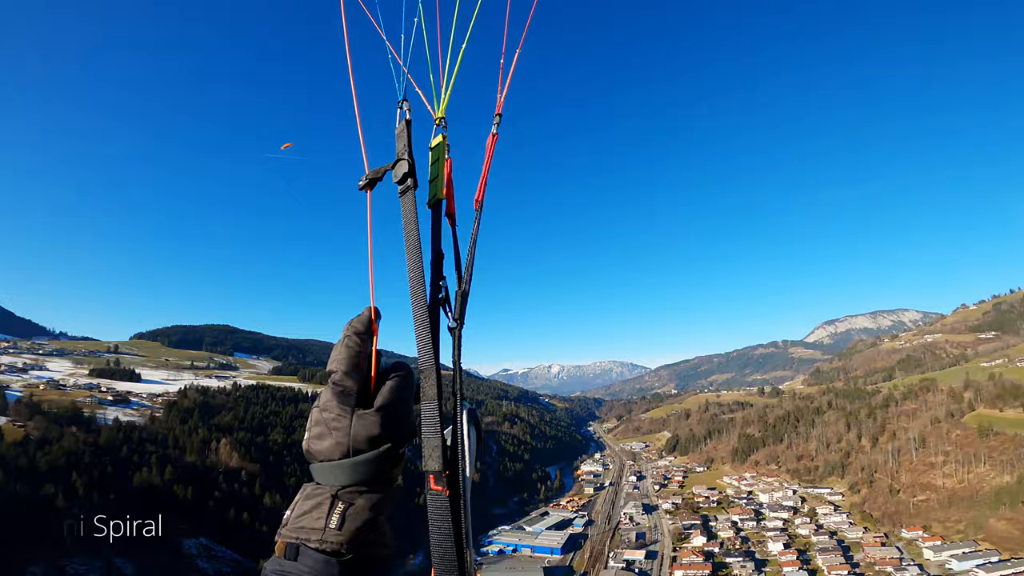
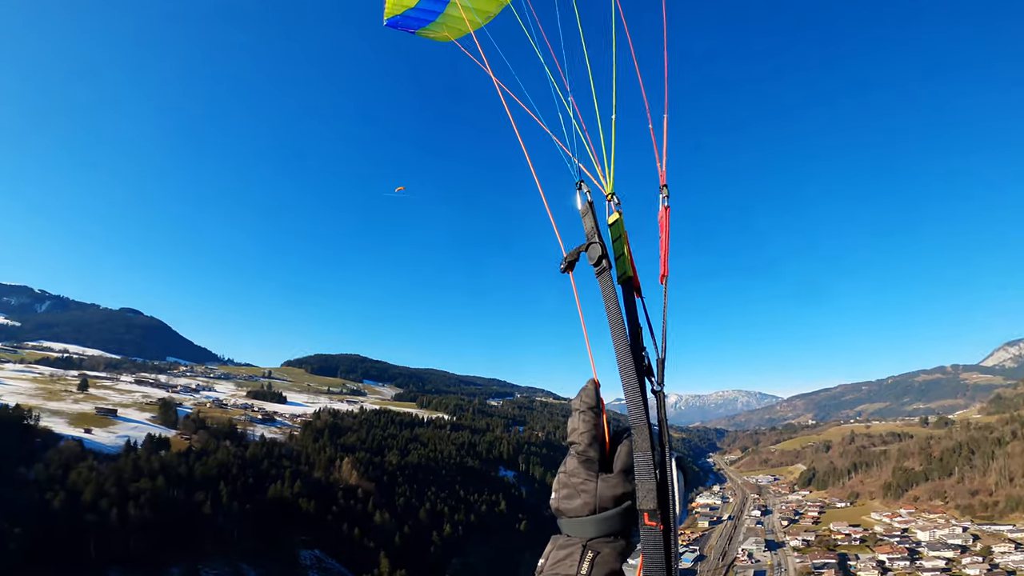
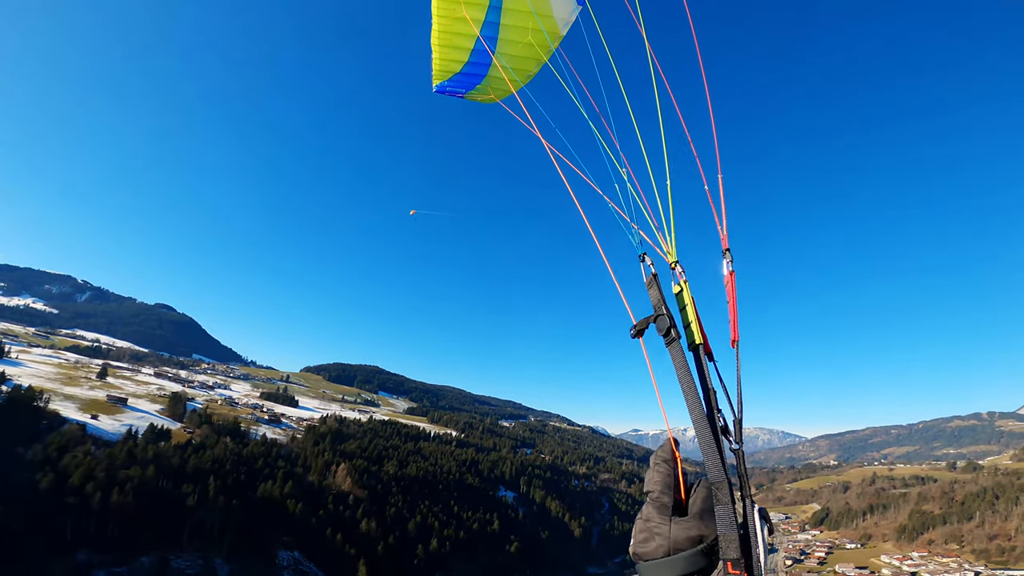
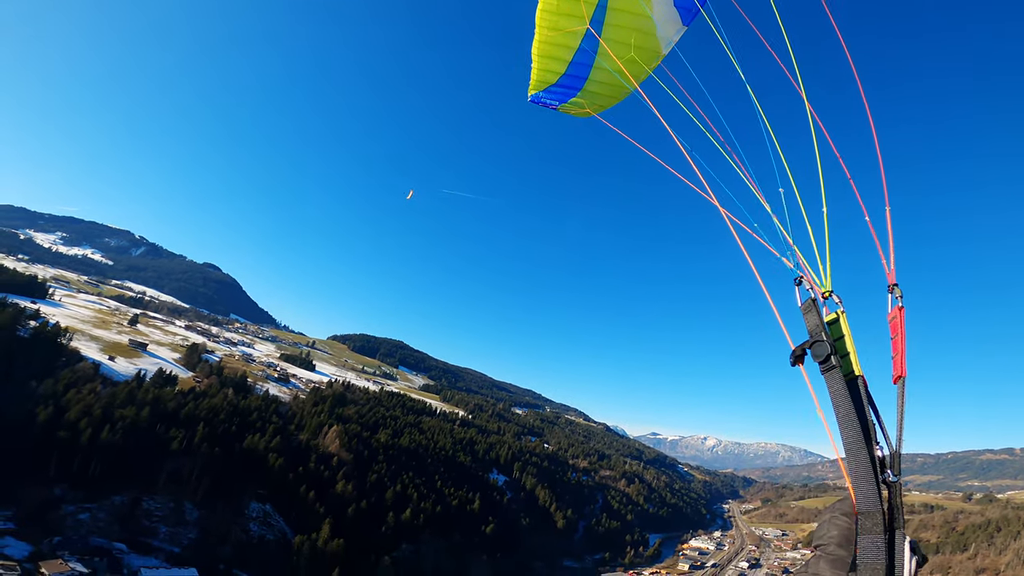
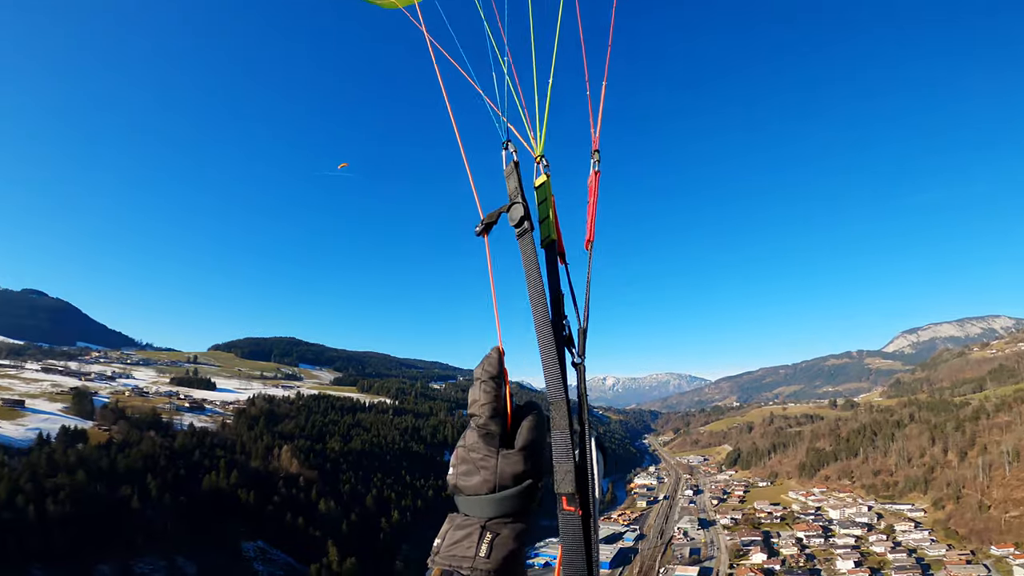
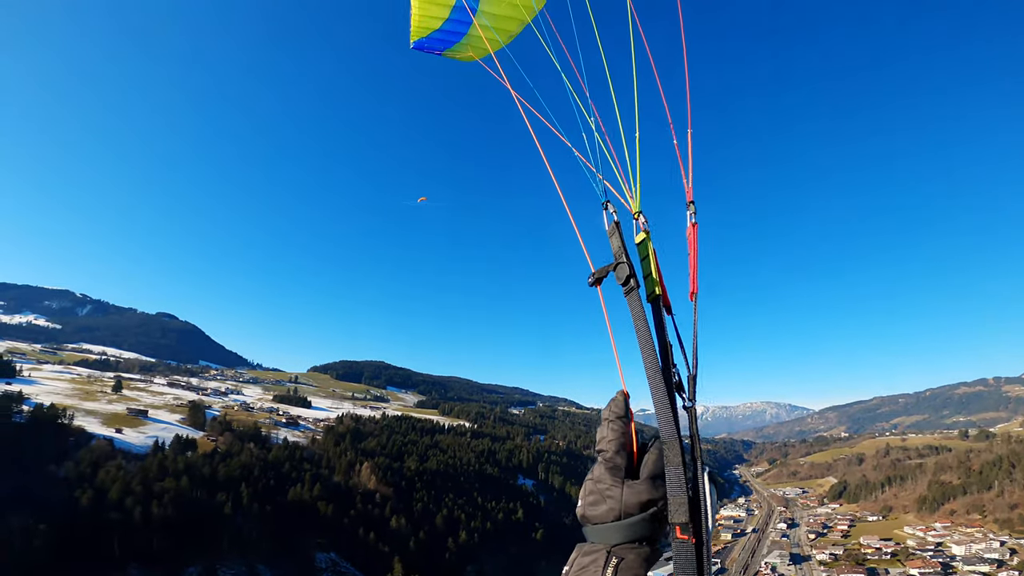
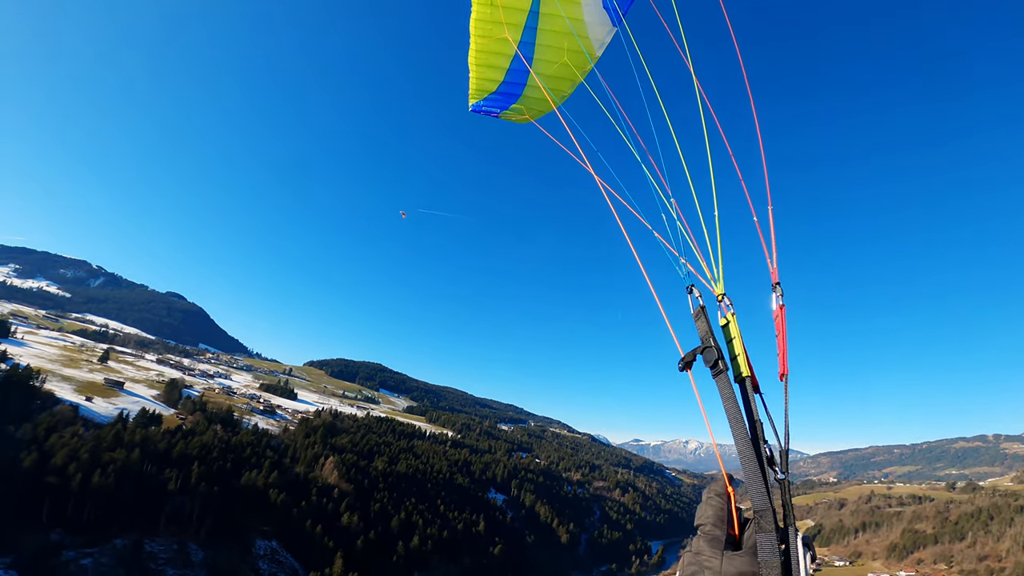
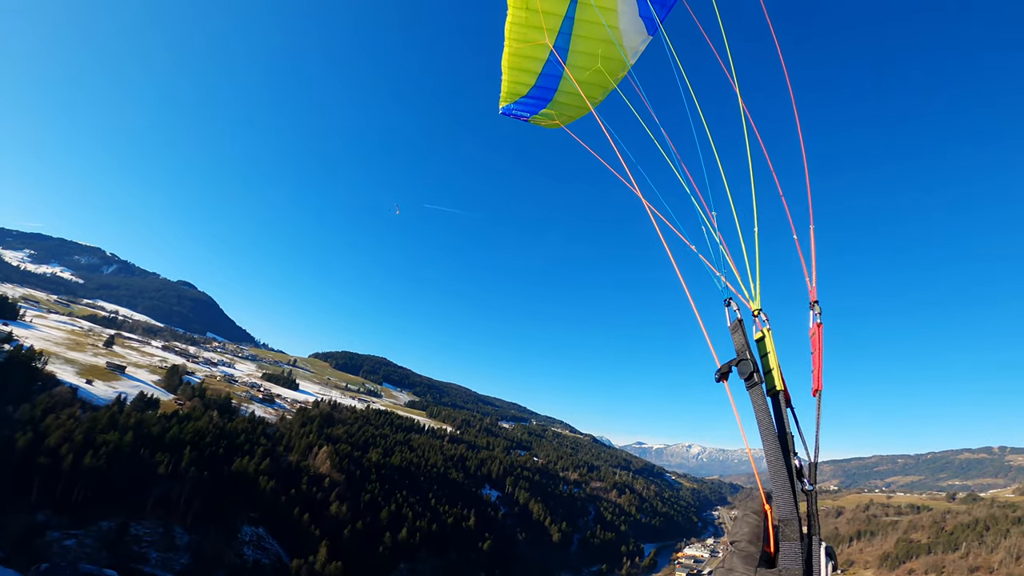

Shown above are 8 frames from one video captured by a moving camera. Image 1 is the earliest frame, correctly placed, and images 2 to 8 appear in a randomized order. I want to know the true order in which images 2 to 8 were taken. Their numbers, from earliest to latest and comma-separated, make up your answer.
5, 2, 6, 3, 7, 8, 4
